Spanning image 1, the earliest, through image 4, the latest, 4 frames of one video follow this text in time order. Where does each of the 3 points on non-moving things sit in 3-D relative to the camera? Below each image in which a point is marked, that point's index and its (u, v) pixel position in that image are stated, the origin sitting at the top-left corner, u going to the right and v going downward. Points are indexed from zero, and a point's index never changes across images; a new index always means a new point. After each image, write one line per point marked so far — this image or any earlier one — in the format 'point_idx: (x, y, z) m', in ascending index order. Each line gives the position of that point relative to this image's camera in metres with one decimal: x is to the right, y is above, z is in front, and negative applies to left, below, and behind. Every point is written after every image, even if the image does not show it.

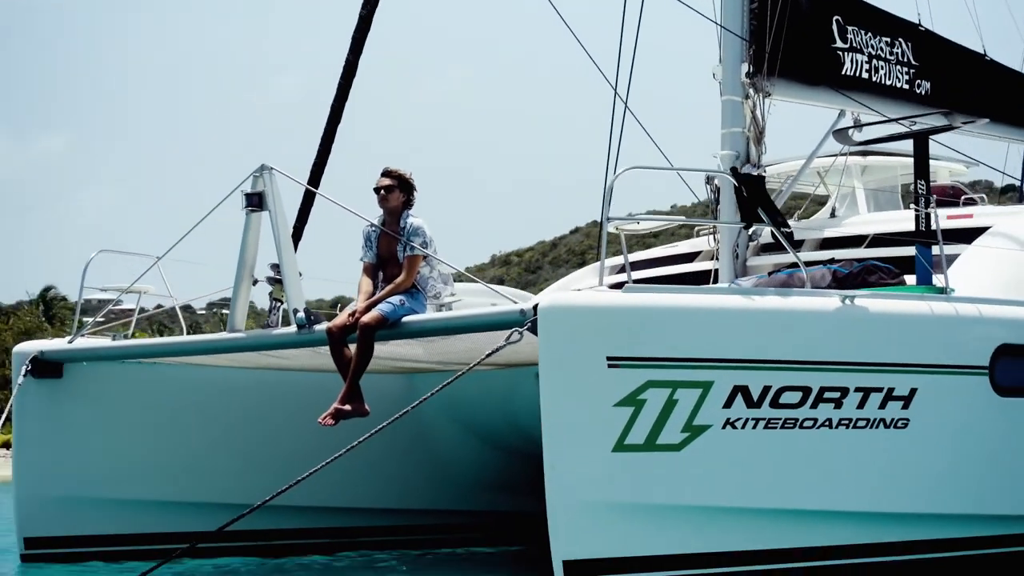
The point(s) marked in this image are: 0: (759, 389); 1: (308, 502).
0: (+0.6, -0.3, +4.5) m
1: (-0.8, -0.8, +6.6) m
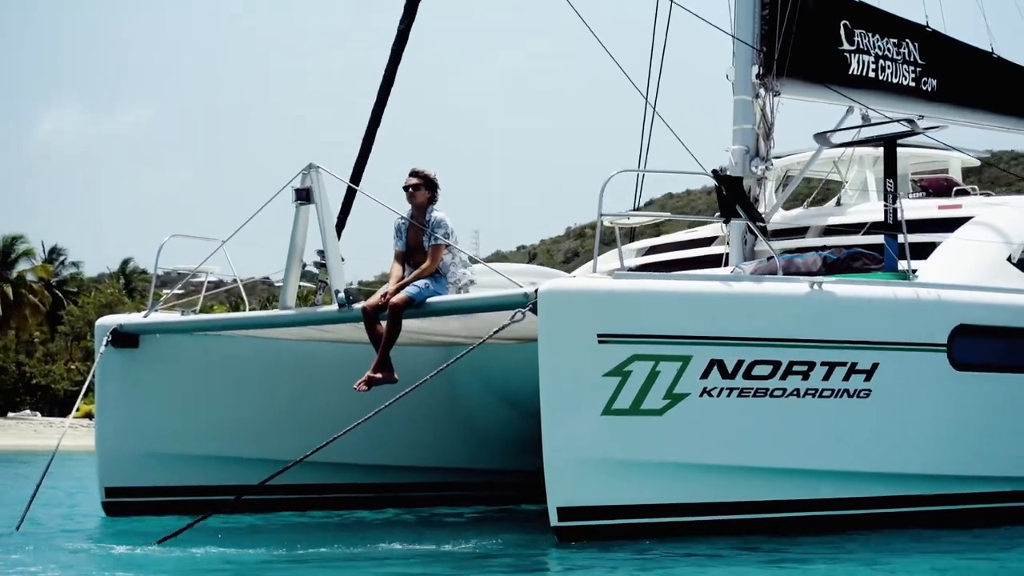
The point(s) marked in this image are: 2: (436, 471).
0: (+0.7, -0.2, +5.1) m
1: (-0.7, -0.7, +7.3) m
2: (-0.3, -0.8, +7.6) m
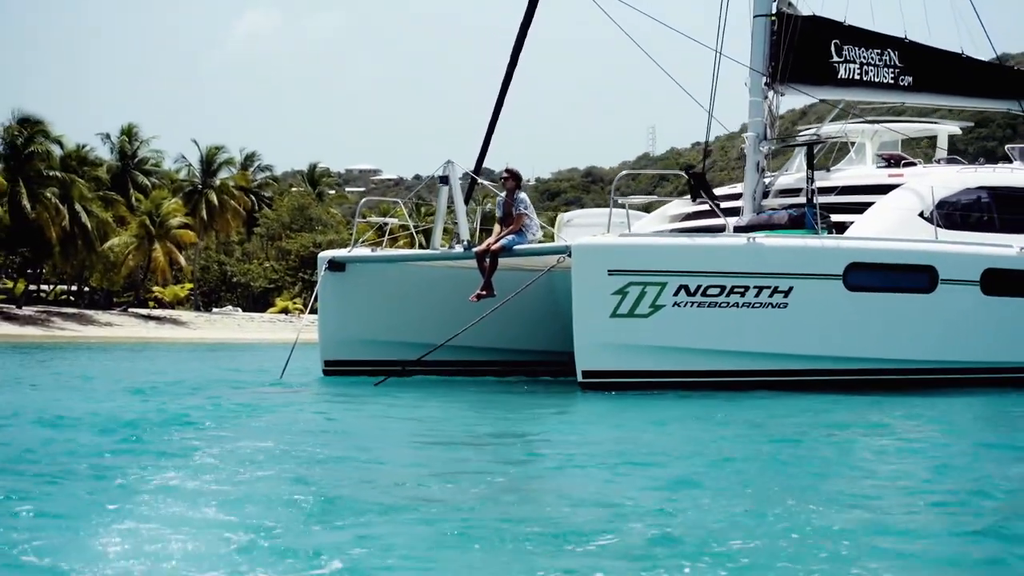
0: (+0.9, 0.0, +8.4) m
1: (-0.2, -0.4, +10.7) m
2: (+0.2, -0.4, +10.9) m
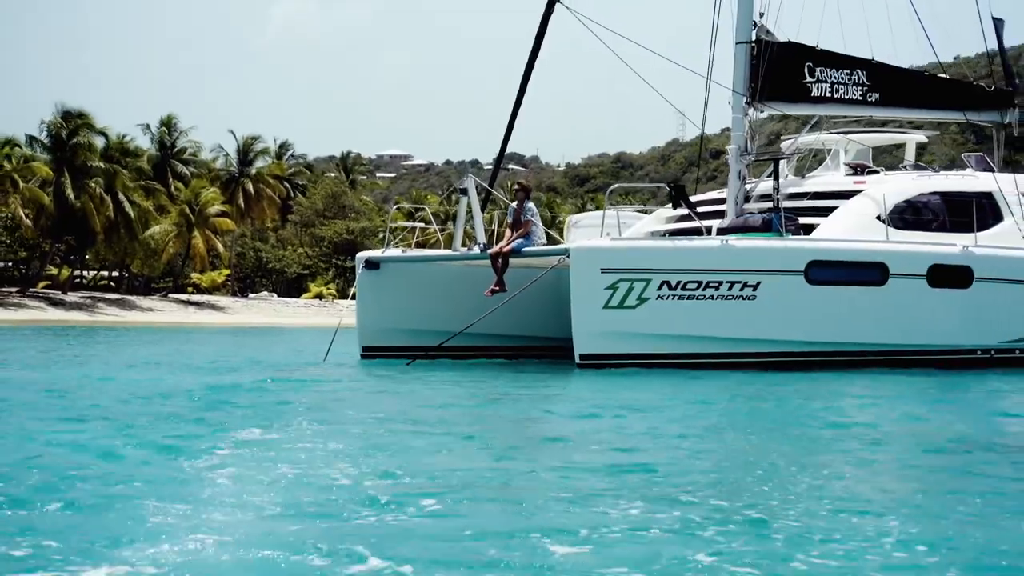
0: (+1.0, 0.0, +9.8) m
1: (-0.1, -0.3, +12.2) m
2: (+0.3, -0.4, +12.4) m
